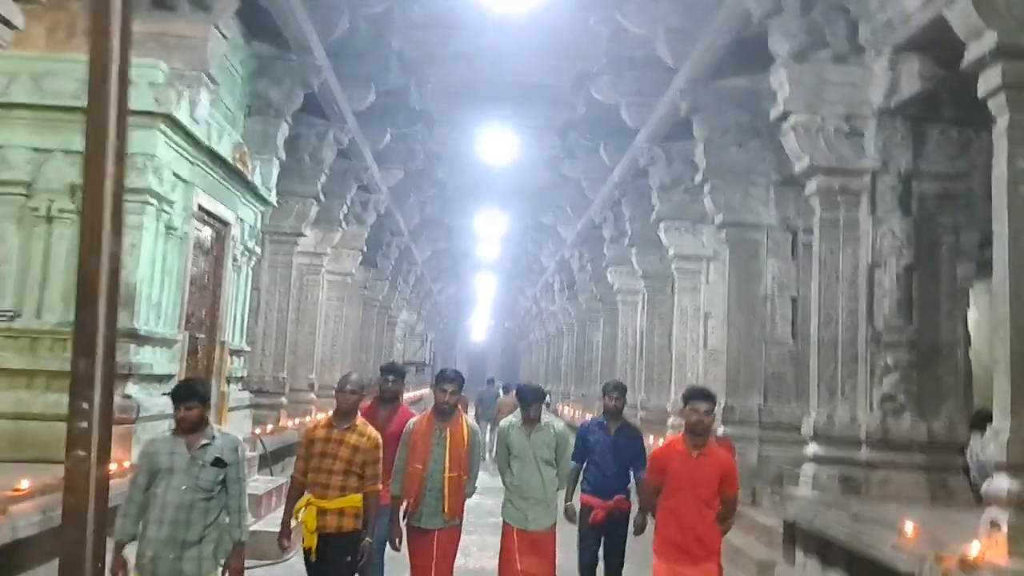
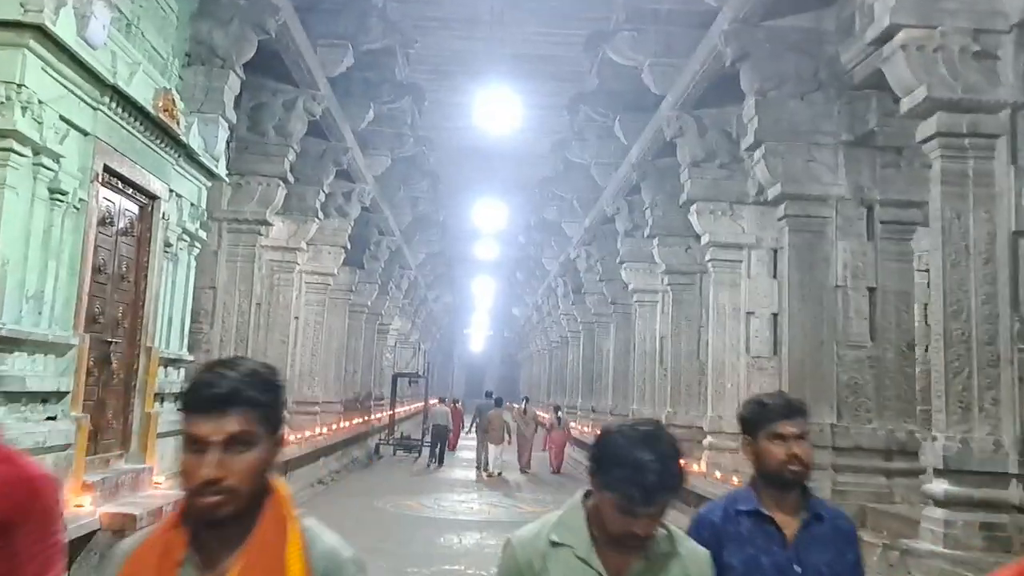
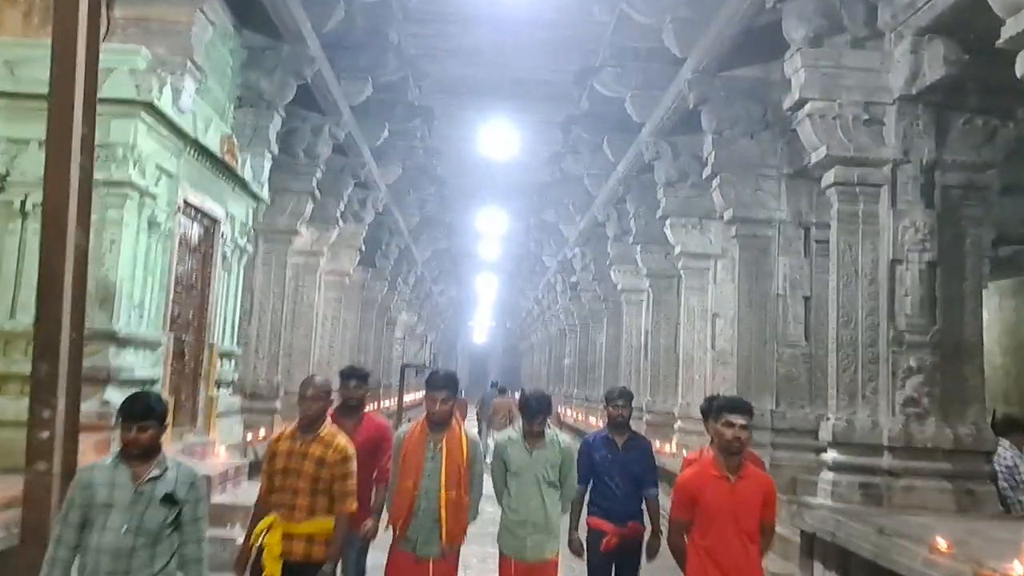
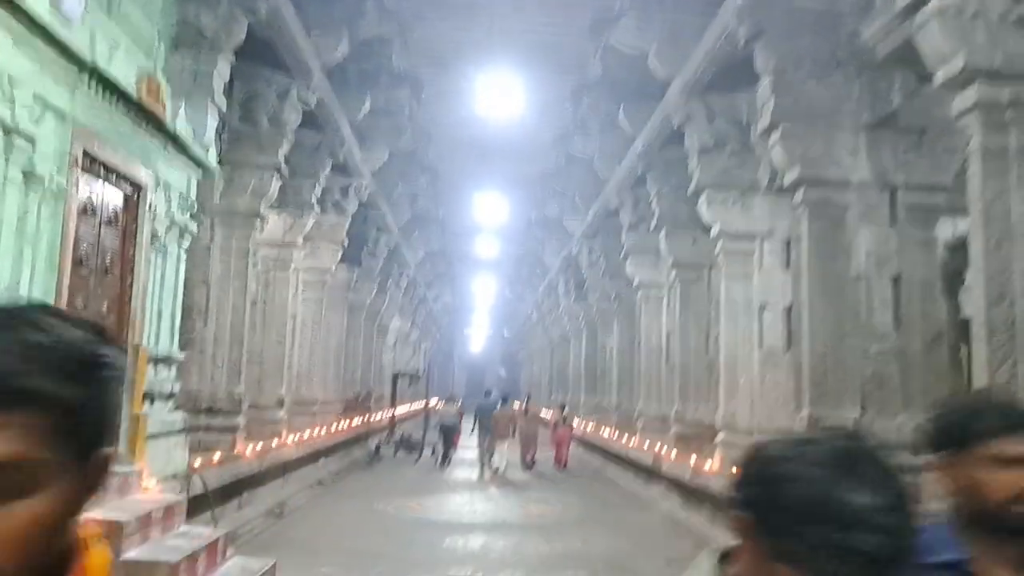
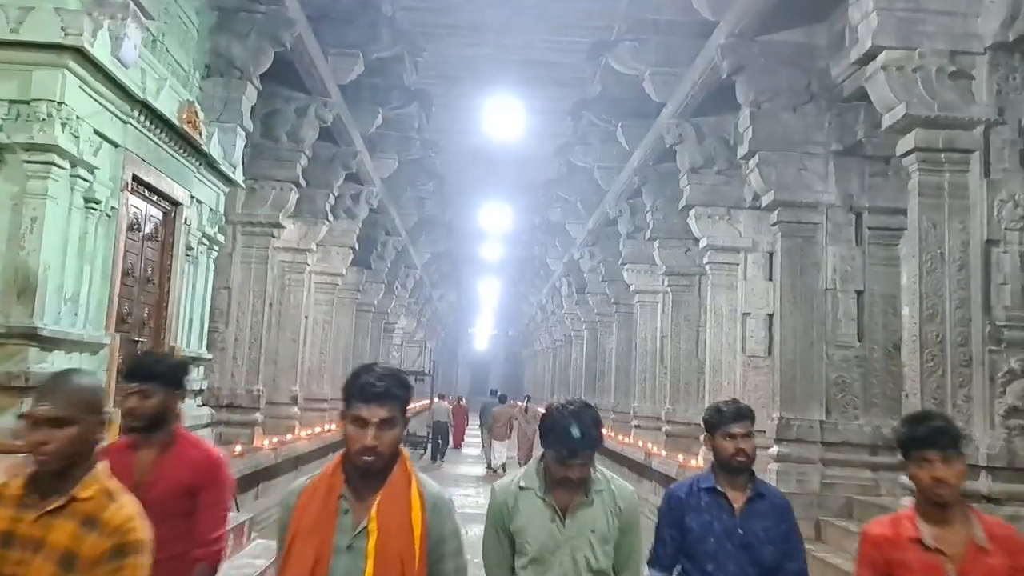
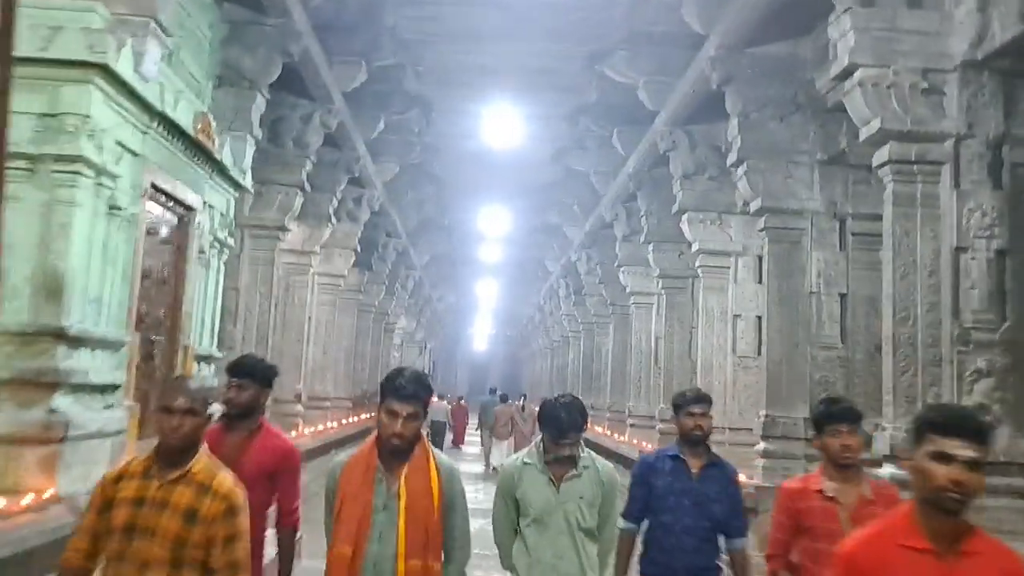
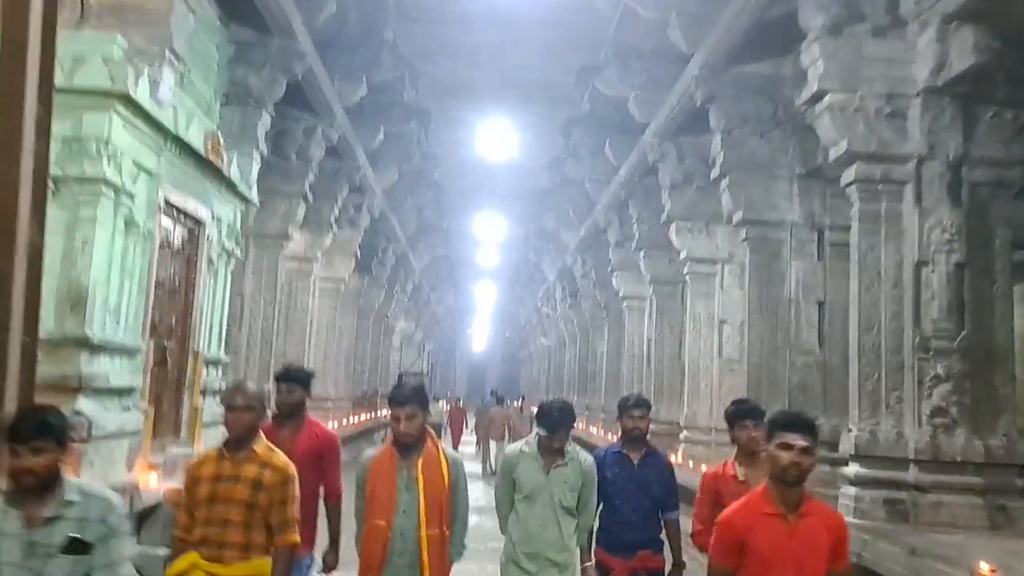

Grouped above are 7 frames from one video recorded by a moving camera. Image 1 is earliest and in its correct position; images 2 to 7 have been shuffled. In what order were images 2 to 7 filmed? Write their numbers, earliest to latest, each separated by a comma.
3, 7, 6, 5, 2, 4
